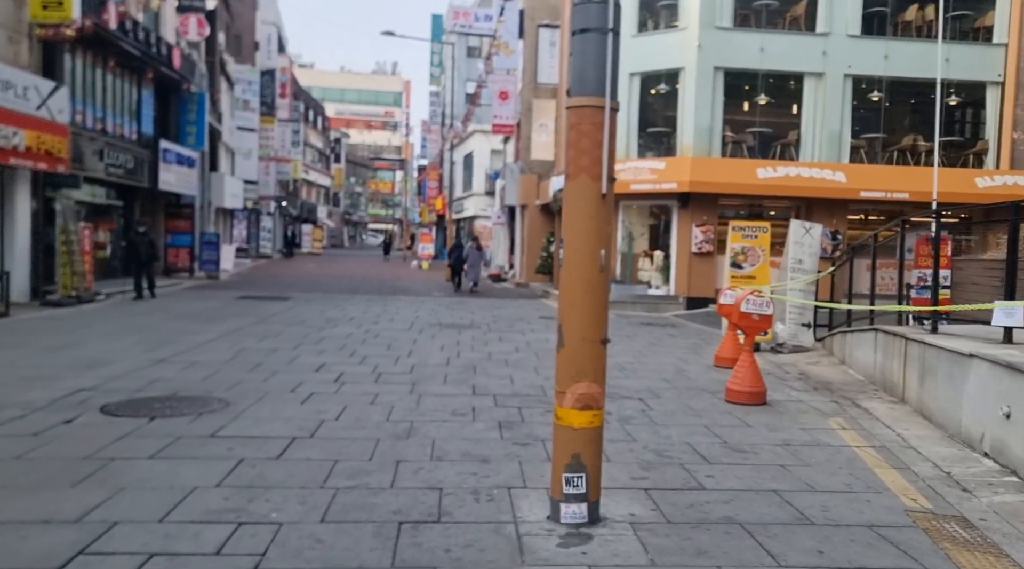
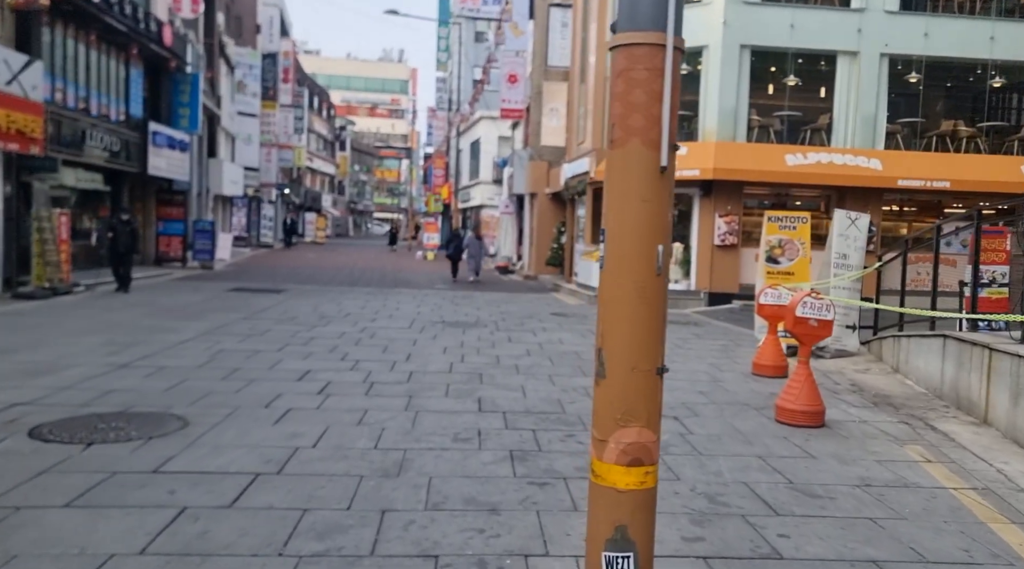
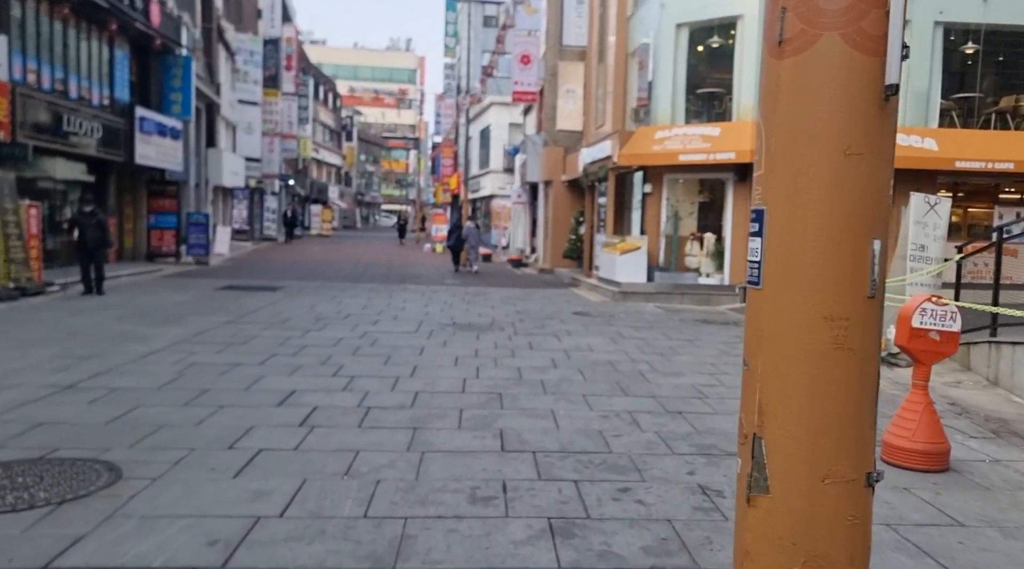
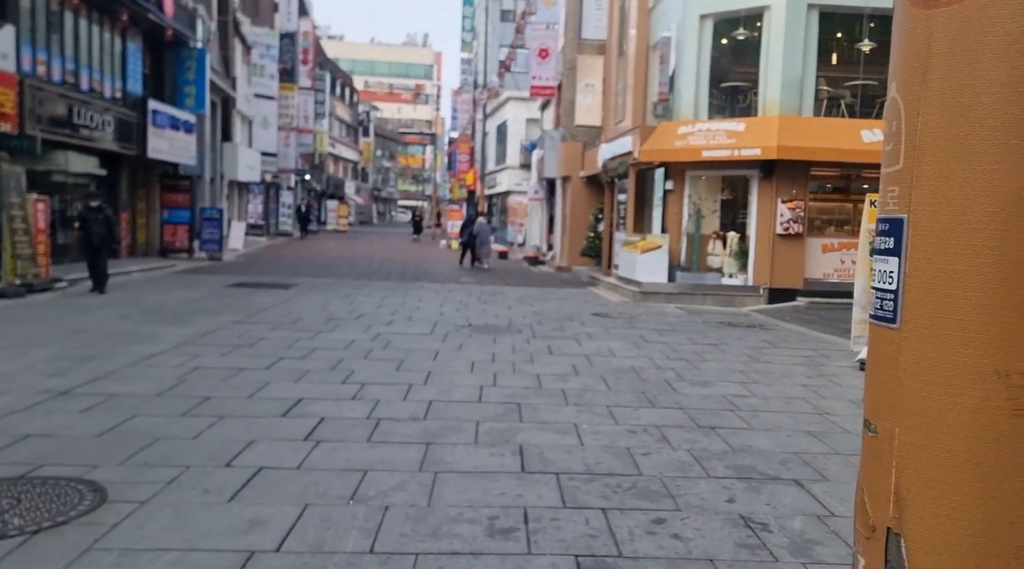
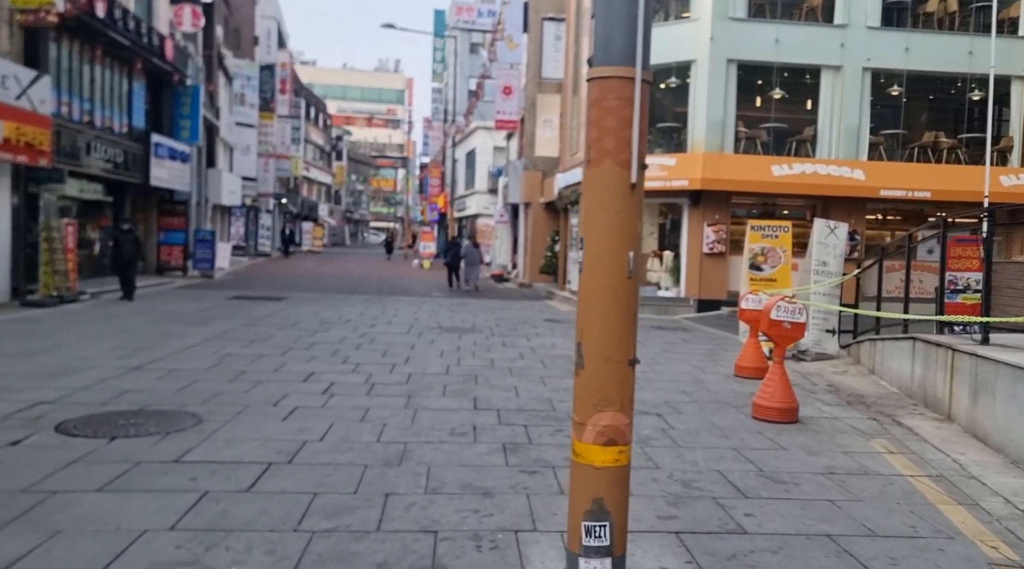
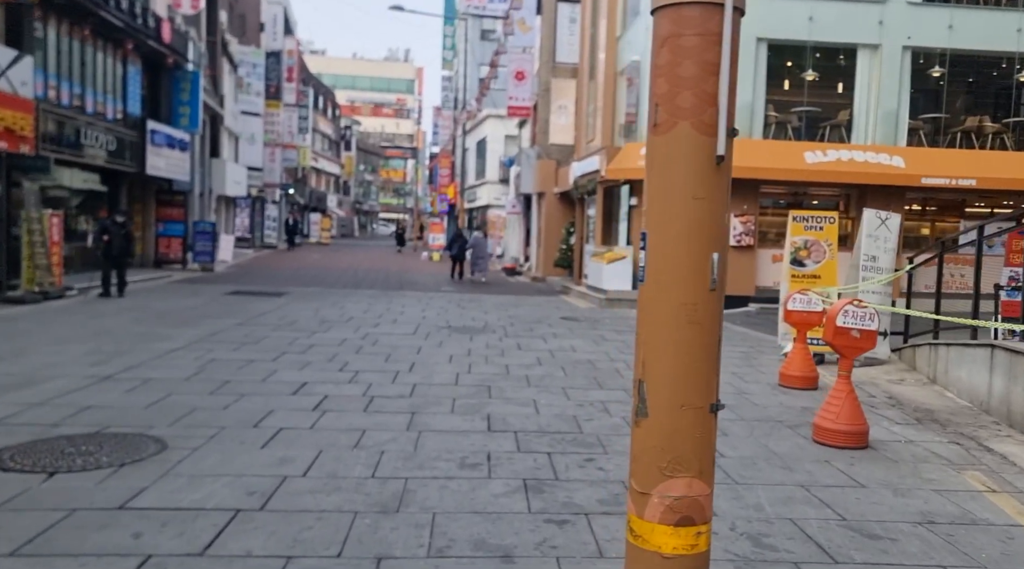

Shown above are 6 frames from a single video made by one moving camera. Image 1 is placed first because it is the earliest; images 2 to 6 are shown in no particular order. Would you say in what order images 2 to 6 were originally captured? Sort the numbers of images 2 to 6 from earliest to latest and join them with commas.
5, 2, 6, 3, 4
